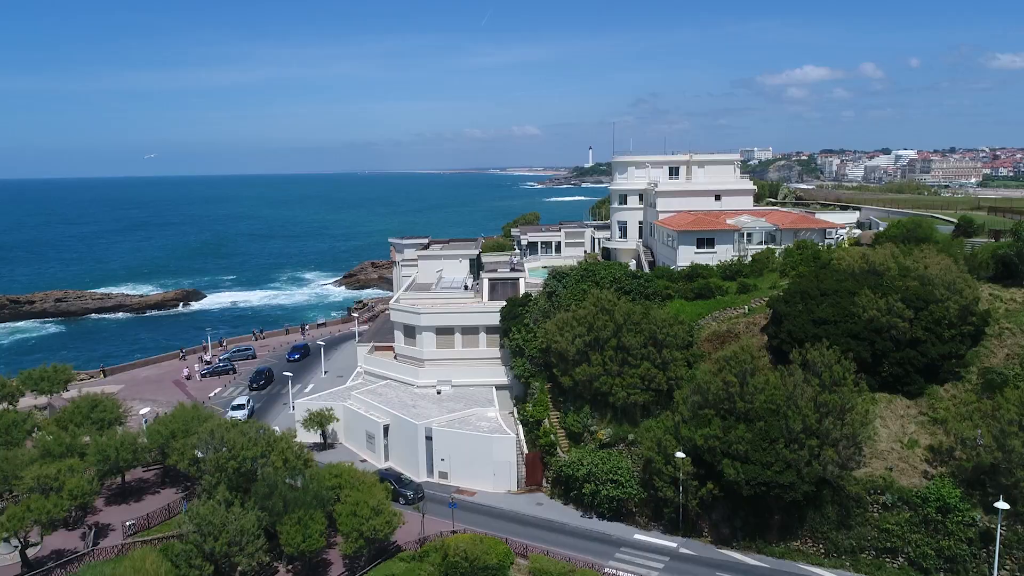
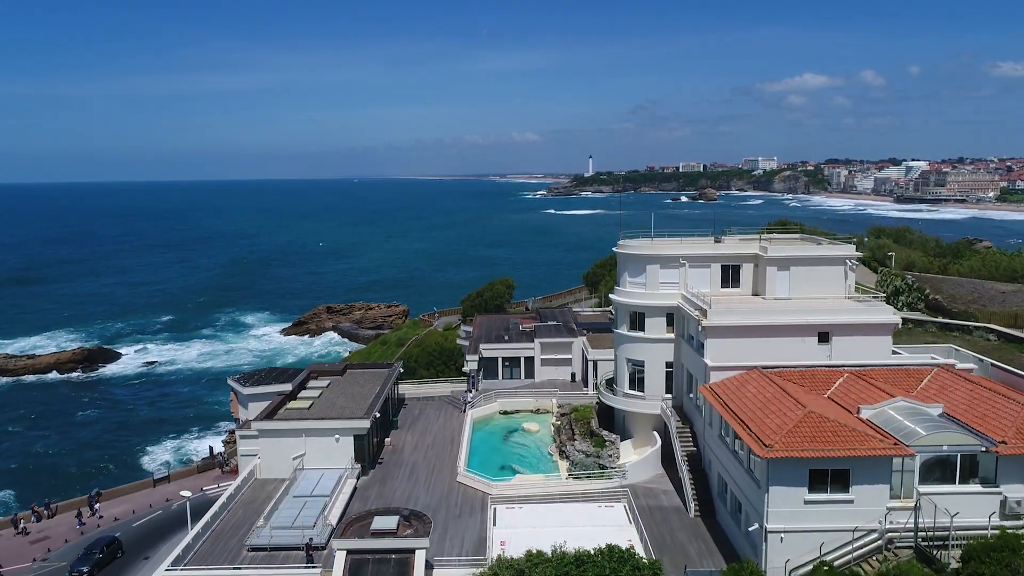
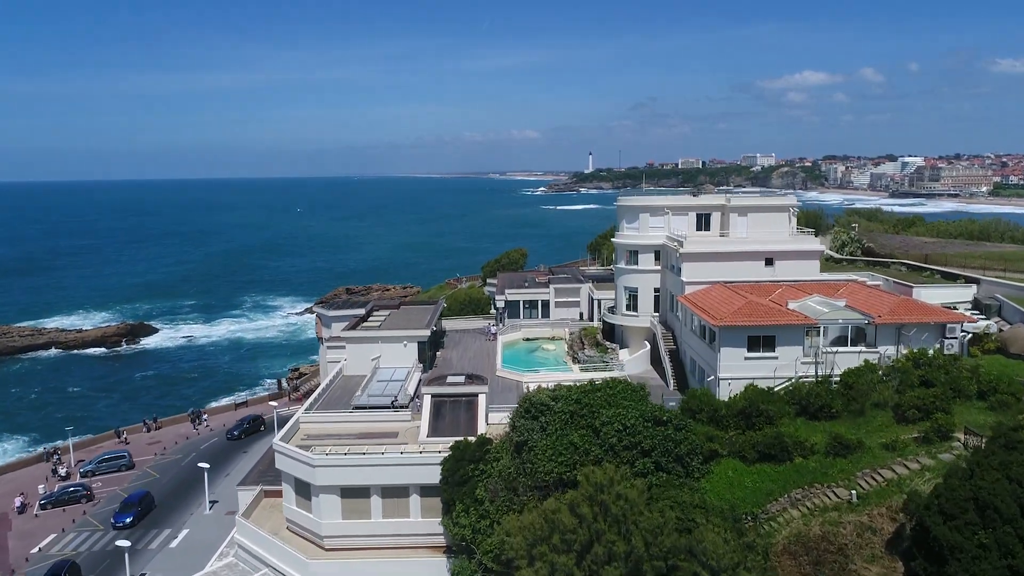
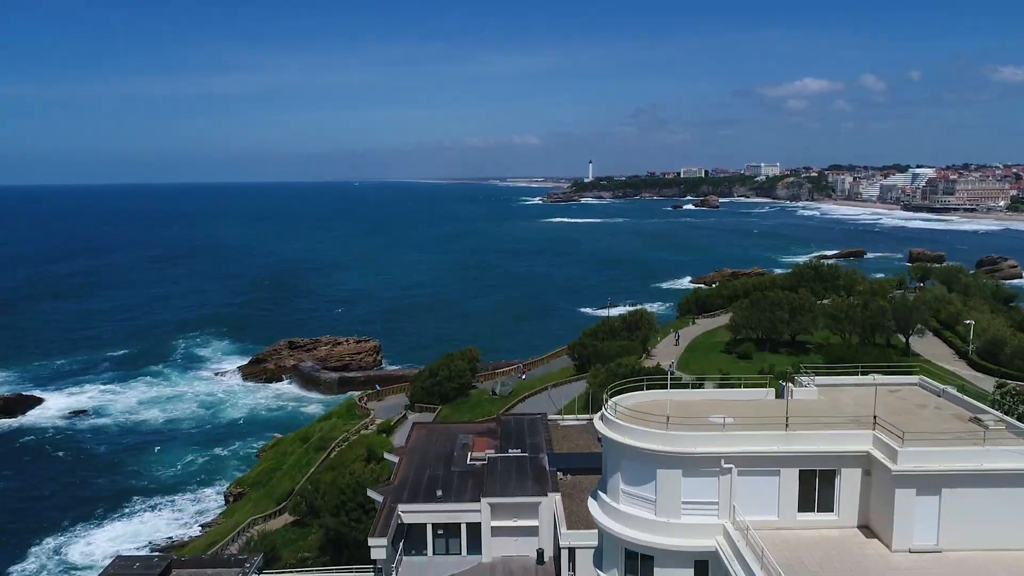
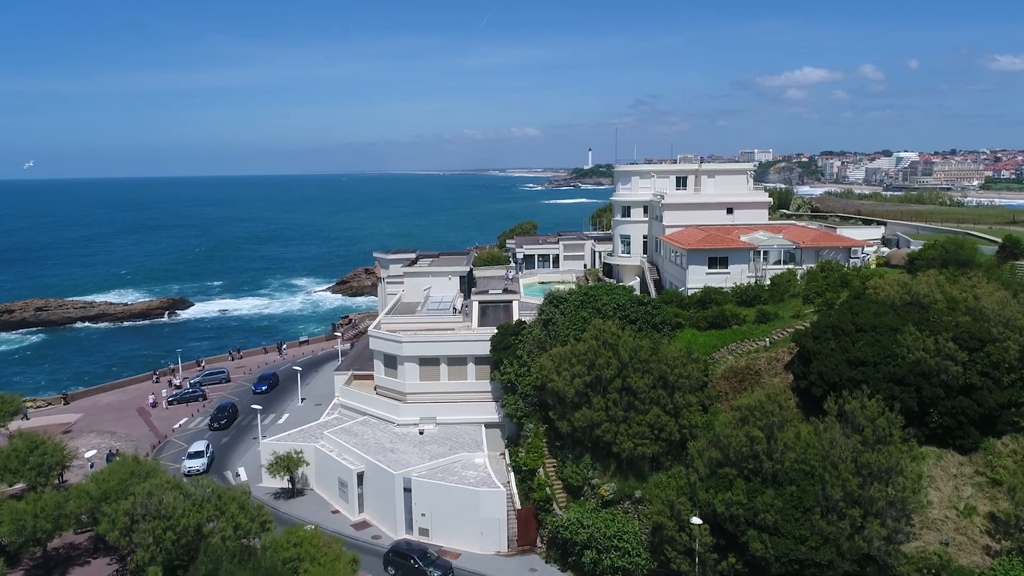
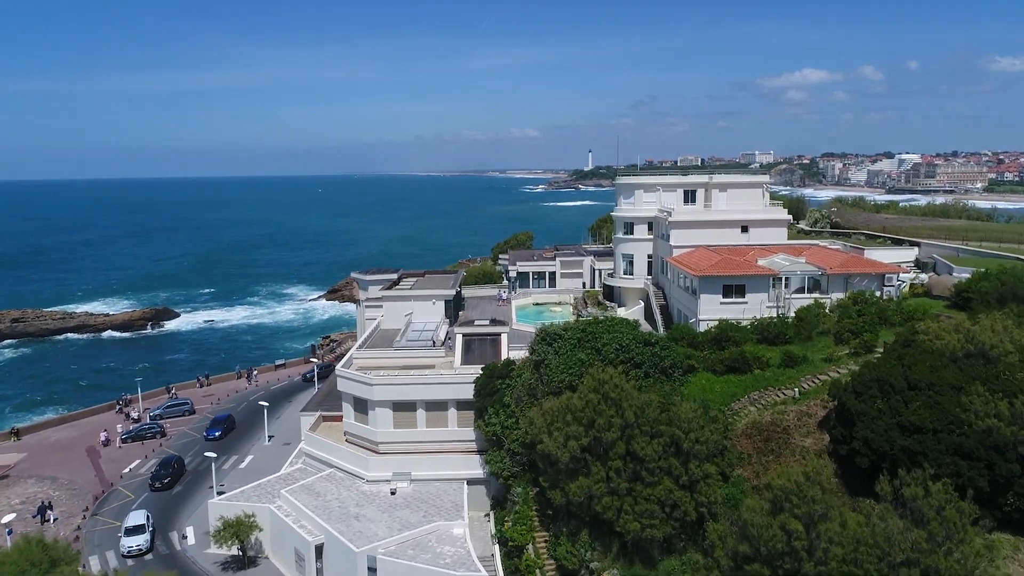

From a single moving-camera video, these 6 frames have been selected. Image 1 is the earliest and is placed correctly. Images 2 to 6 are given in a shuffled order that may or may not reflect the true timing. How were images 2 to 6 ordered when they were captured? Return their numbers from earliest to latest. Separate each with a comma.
5, 6, 3, 2, 4
